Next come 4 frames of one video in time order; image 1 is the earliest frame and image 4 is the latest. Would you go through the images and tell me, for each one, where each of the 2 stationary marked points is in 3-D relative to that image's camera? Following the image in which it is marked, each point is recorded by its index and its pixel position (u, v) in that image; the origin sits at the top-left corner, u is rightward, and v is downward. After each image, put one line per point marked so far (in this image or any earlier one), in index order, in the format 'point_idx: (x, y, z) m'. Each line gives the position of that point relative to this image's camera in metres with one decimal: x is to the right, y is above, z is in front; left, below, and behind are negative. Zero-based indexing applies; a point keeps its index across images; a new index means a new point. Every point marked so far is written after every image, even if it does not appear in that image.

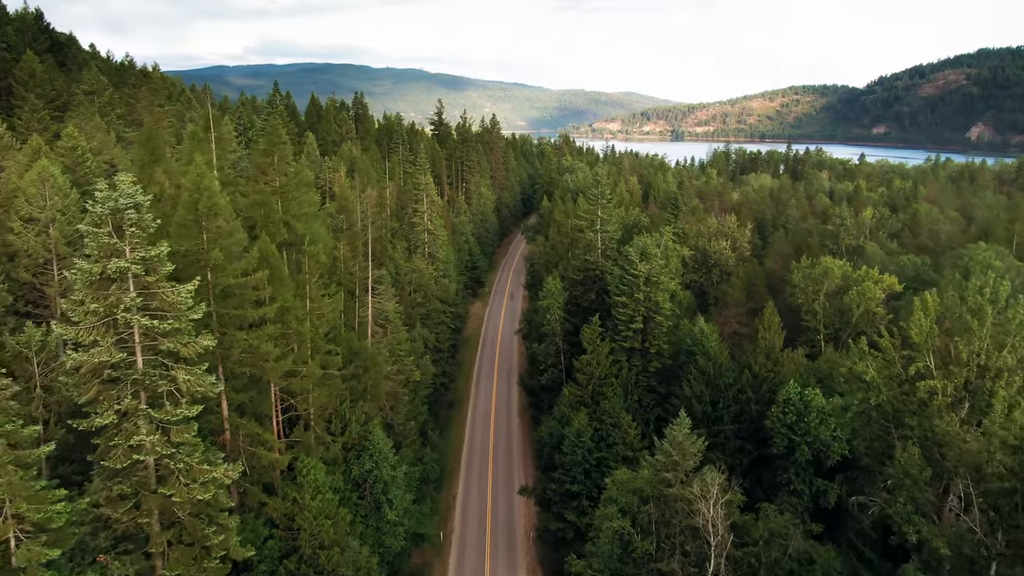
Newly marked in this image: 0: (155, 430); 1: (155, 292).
0: (-10.5, -4.2, +19.5) m
1: (-10.7, -0.1, +19.9) m
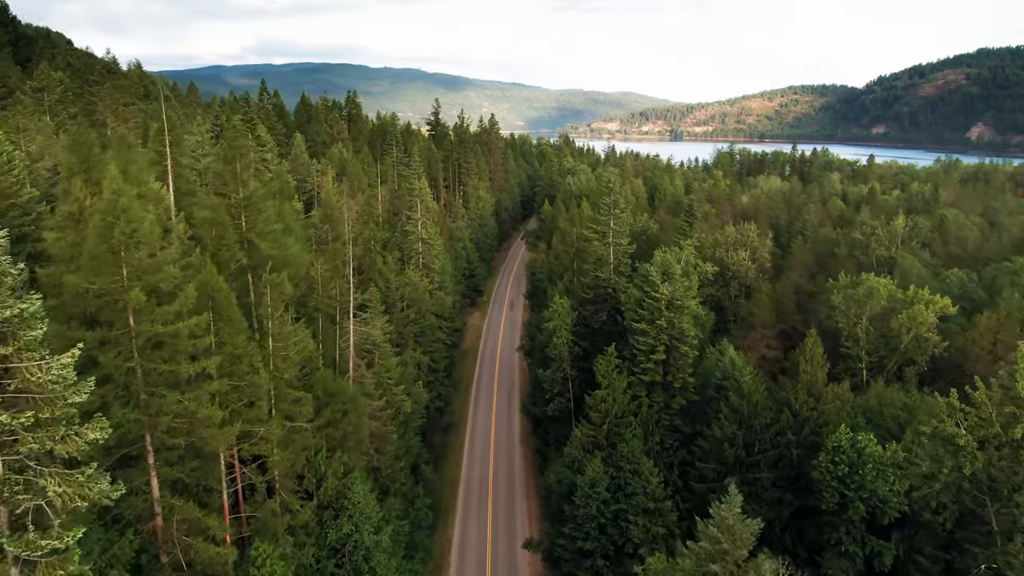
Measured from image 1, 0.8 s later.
0: (-10.2, -5.8, +13.5) m
1: (-10.4, -1.7, +13.9) m
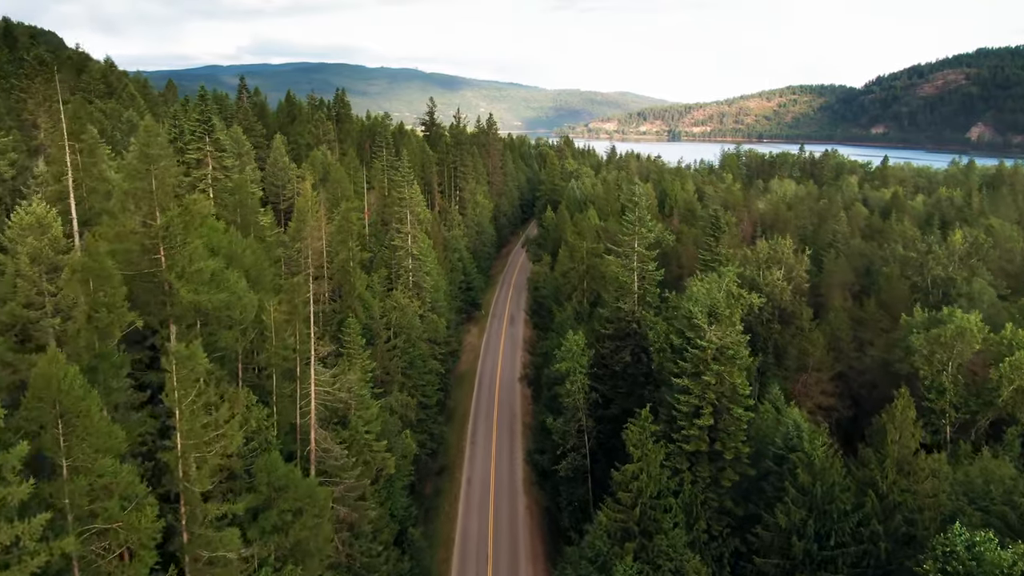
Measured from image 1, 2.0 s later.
0: (-9.8, -8.0, +4.9) m
1: (-10.0, -3.9, +5.3) m
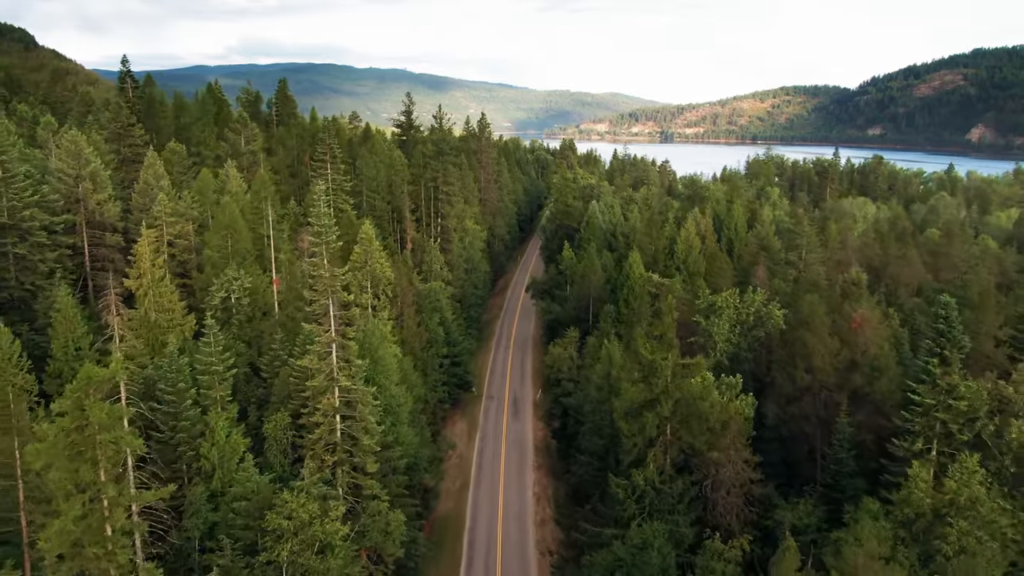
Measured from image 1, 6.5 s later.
0: (-7.8, -16.1, -26.8) m
1: (-8.0, -12.0, -26.5) m
